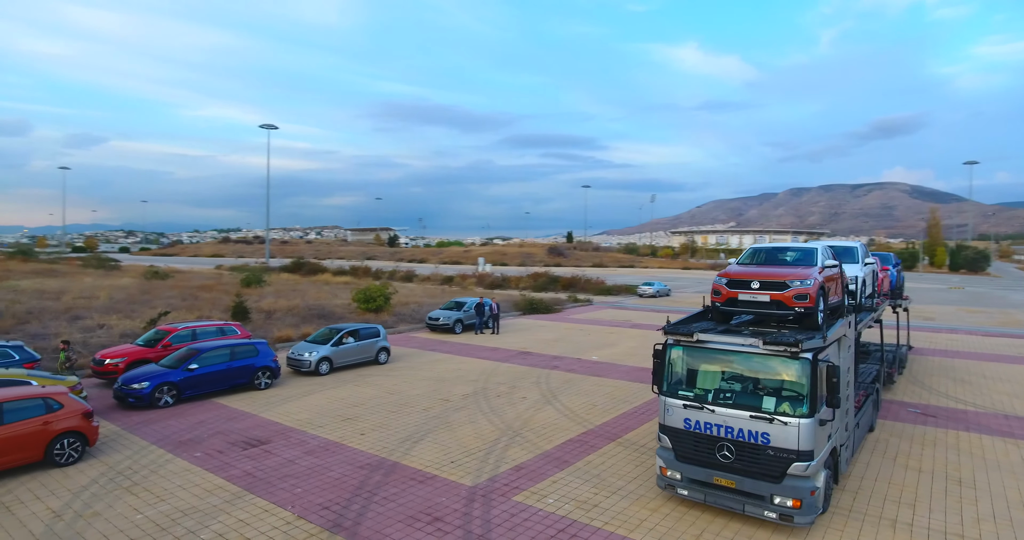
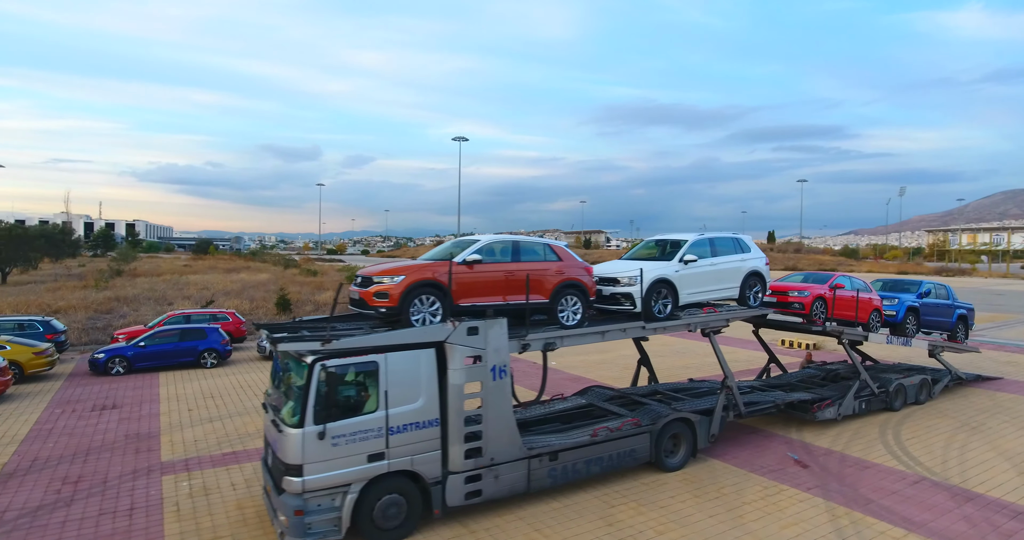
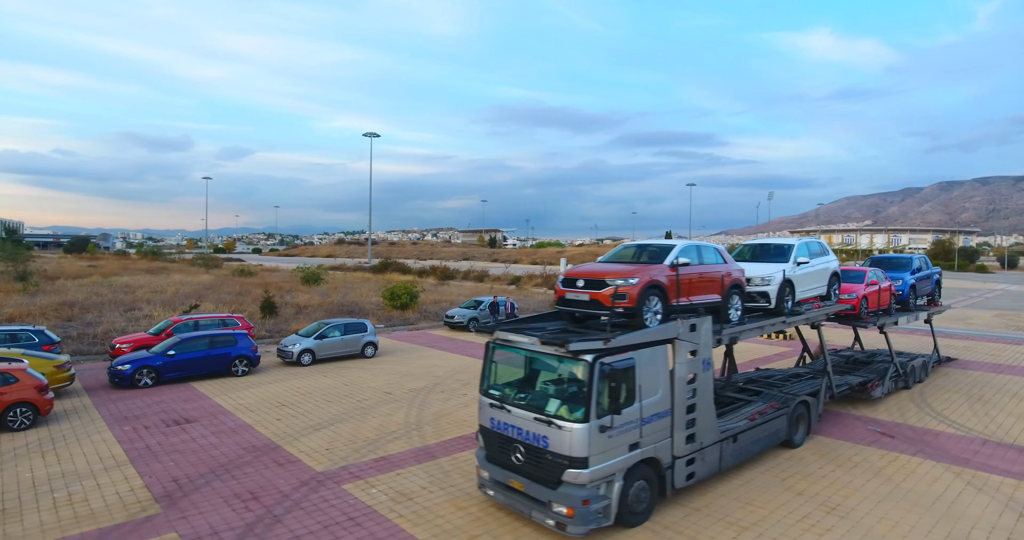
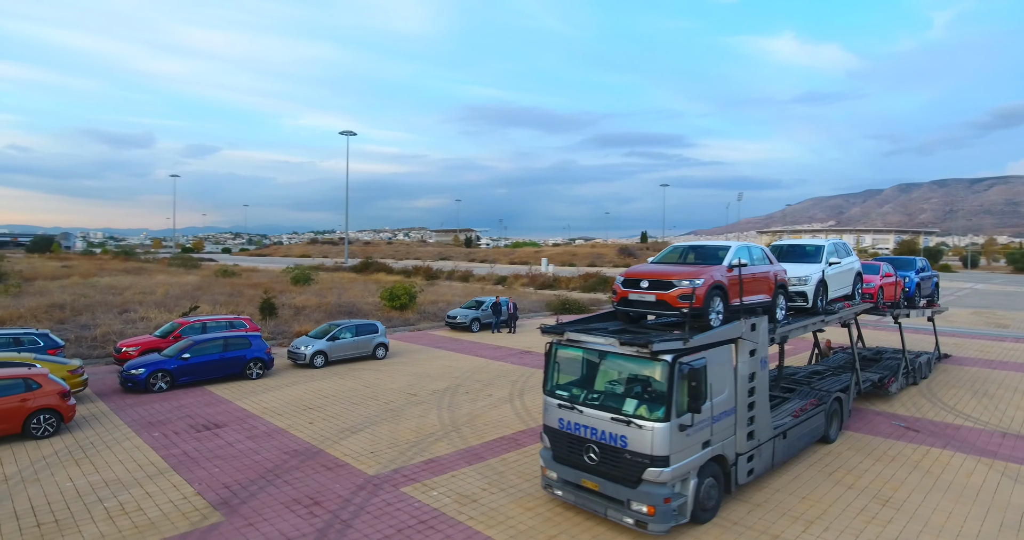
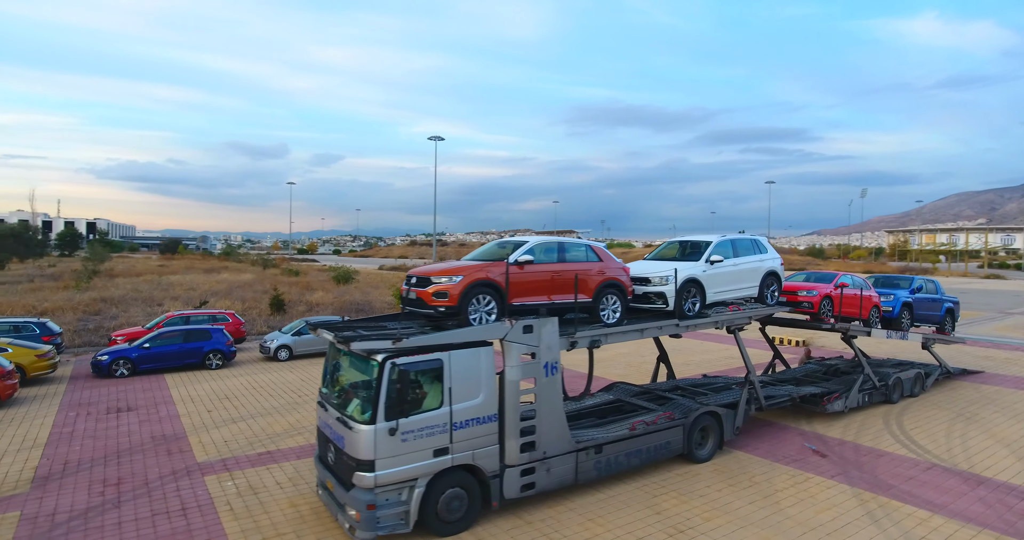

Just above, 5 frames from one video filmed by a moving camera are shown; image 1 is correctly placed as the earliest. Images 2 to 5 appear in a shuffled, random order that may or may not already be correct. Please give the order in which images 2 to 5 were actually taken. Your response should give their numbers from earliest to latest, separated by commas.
4, 3, 5, 2
